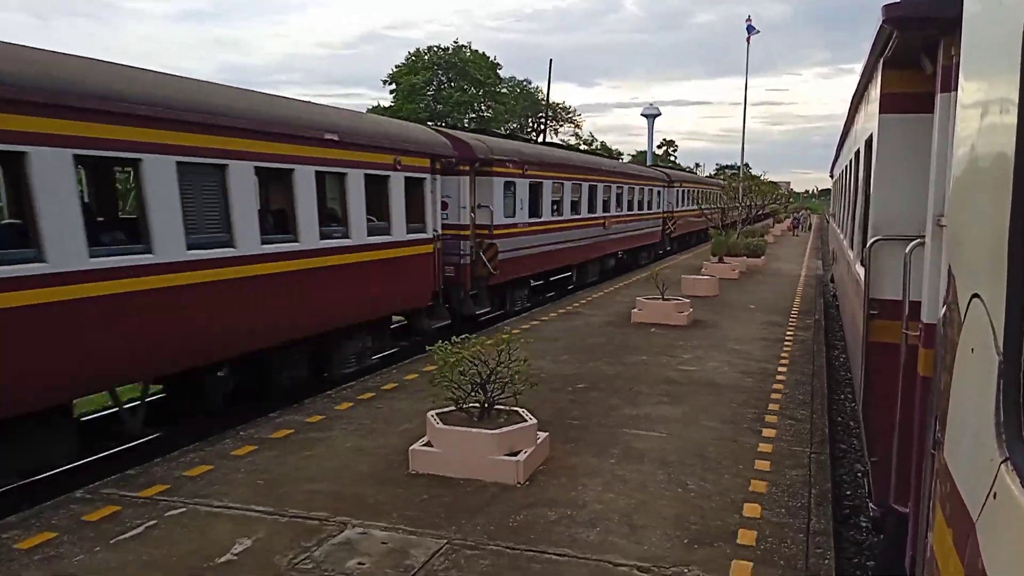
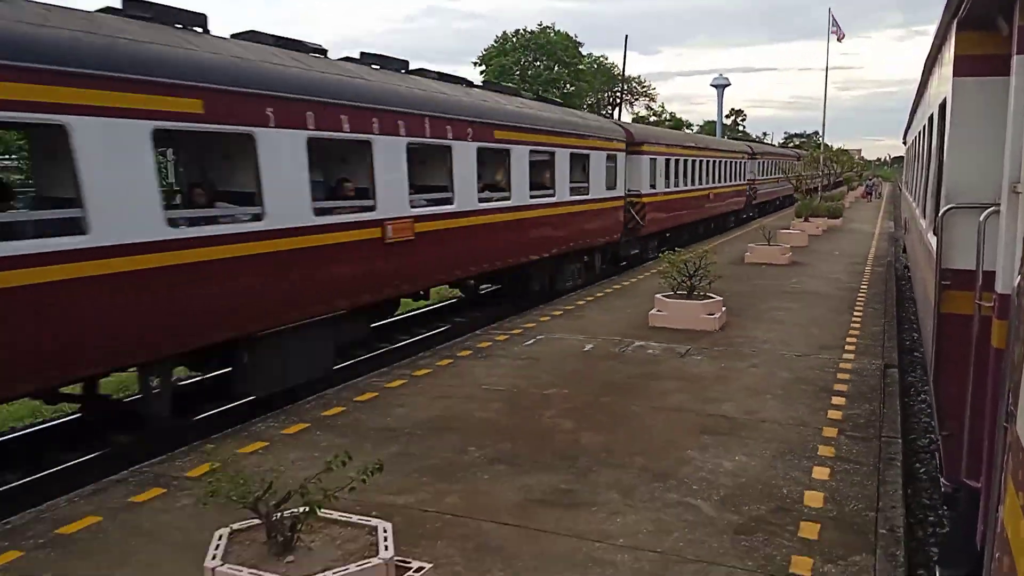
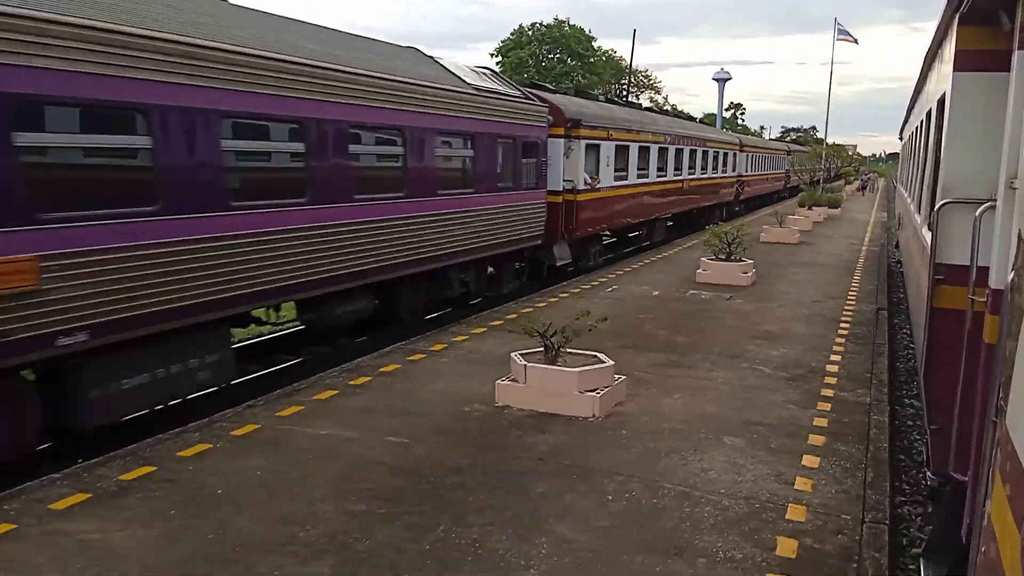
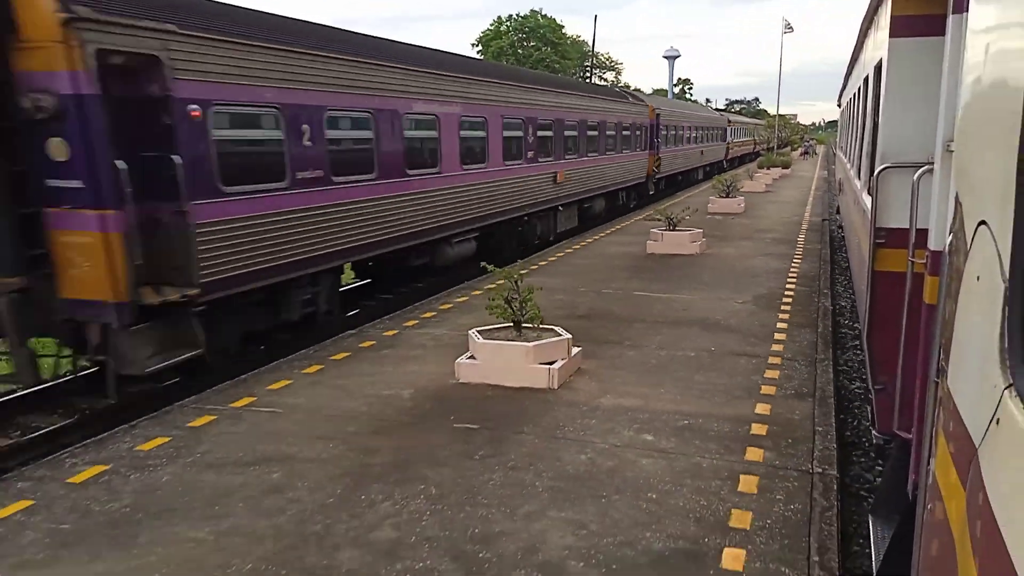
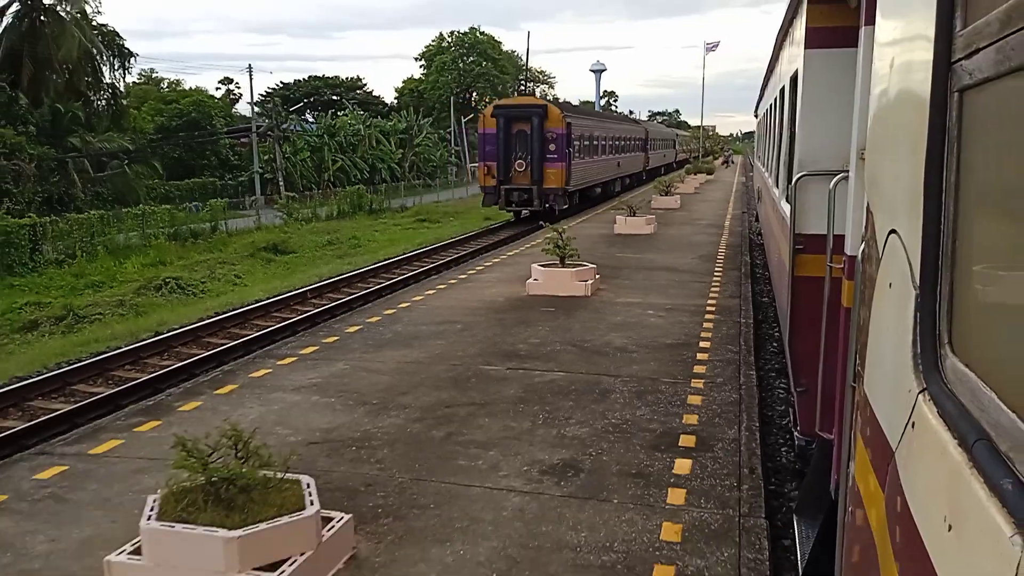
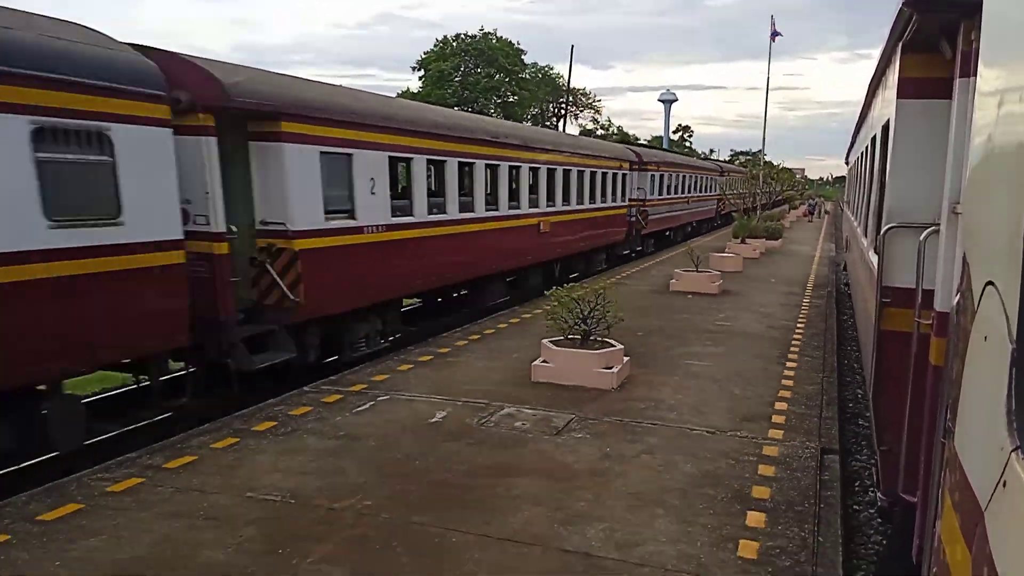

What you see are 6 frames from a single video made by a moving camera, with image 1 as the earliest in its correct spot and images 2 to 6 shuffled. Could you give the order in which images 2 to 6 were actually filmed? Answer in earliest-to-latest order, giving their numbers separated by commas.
6, 2, 3, 4, 5
